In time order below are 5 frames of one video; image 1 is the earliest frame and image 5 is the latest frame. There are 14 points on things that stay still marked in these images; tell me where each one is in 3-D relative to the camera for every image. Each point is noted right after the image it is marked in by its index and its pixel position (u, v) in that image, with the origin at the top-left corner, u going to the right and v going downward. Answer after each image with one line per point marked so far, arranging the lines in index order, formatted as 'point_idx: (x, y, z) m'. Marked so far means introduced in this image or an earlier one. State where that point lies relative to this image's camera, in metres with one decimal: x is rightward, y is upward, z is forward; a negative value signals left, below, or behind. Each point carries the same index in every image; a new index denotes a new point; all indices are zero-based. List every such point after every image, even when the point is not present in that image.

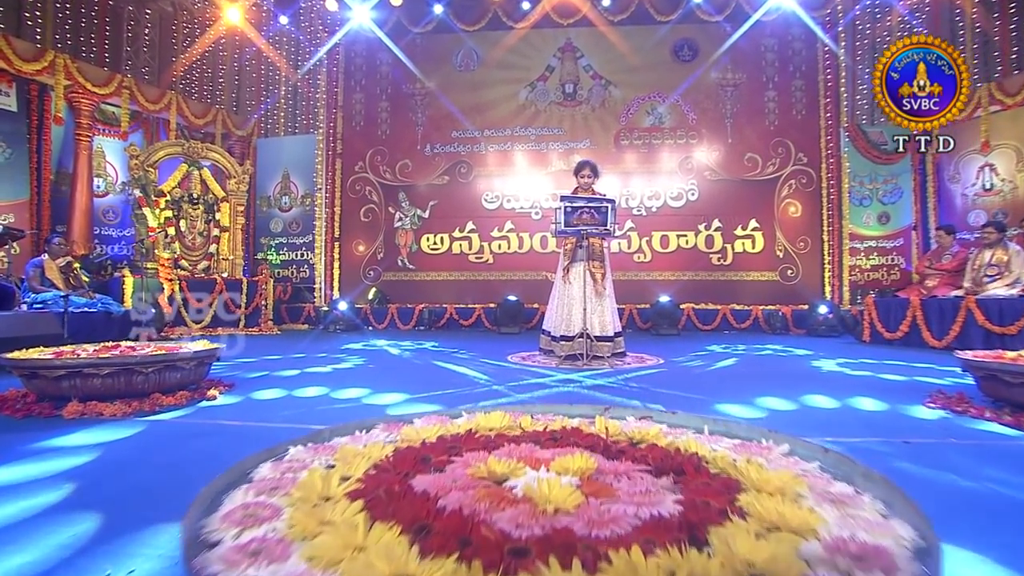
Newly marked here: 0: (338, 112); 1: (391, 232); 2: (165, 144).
0: (-2.4, +2.4, +10.6) m
1: (-1.7, +0.8, +10.5) m
2: (-4.1, +1.7, +9.3) m
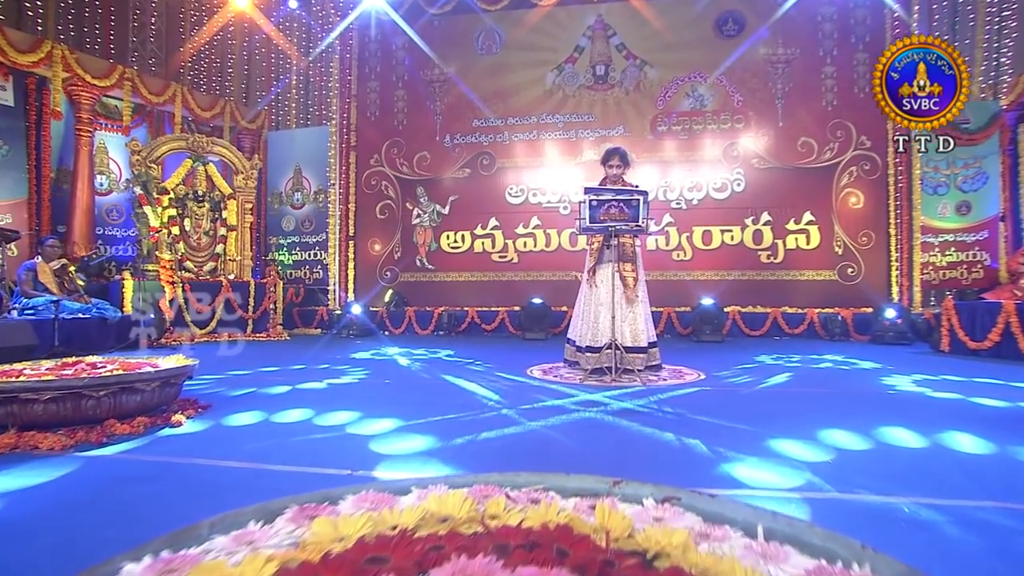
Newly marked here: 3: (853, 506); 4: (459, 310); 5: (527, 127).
0: (-2.1, +2.4, +9.9) m
1: (-1.3, +0.7, +9.7) m
2: (-3.8, +1.7, +8.7) m
3: (+1.3, -0.8, +2.9) m
4: (-0.6, -0.3, +9.3) m
5: (+0.2, +2.0, +9.5) m
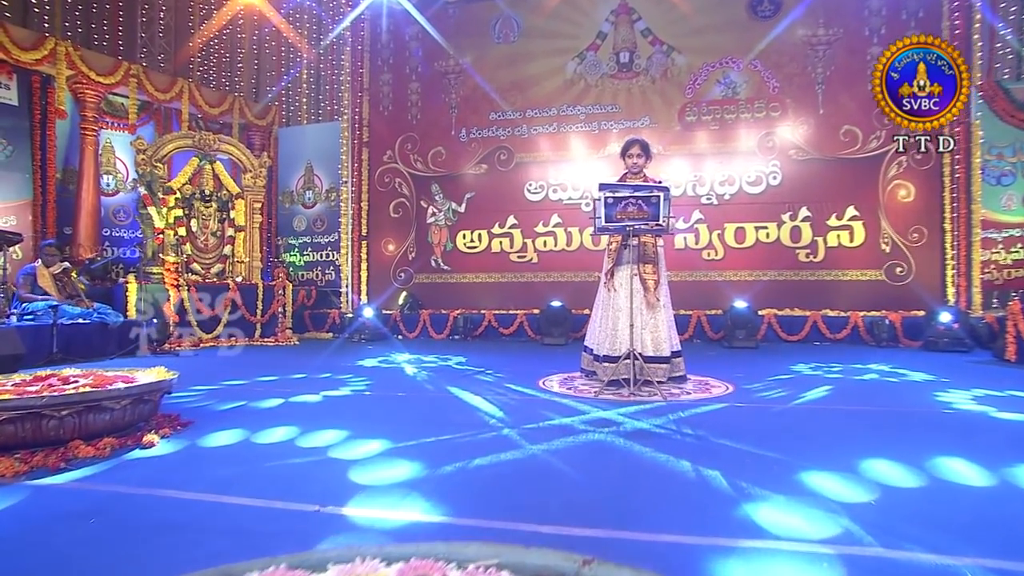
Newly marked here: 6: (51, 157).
0: (-1.8, +2.4, +9.5) m
1: (-1.1, +0.7, +9.3) m
2: (-3.6, +1.6, +8.4) m
3: (+1.2, -0.9, +2.4) m
4: (-0.4, -0.3, +8.8) m
5: (+0.4, +2.0, +8.9) m
6: (-4.8, +1.4, +8.0) m
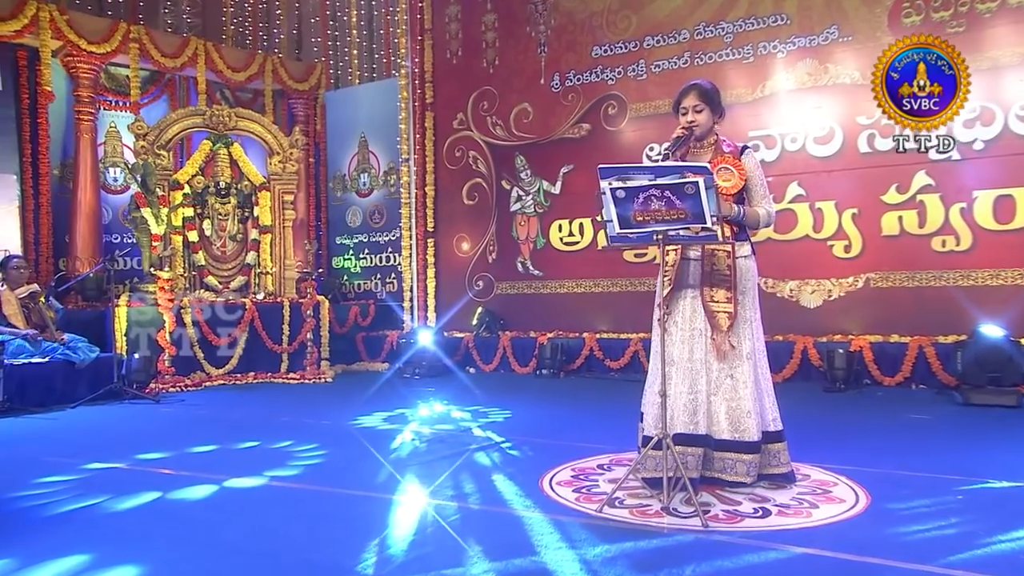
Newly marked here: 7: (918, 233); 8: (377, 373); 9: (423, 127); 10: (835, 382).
0: (-0.8, +2.3, +7.1) m
1: (-0.1, +0.6, +6.7) m
2: (-2.8, +1.5, +6.5) m
3: (+0.4, -1.1, -0.5) m
4: (+0.5, -0.4, +6.1) m
5: (+1.3, +1.9, +6.0) m
6: (-4.0, +1.2, +6.5) m
7: (+2.8, +0.4, +5.3) m
8: (-1.1, -0.7, +6.5) m
9: (-0.8, +1.5, +7.0) m
10: (+2.1, -0.6, +5.1) m
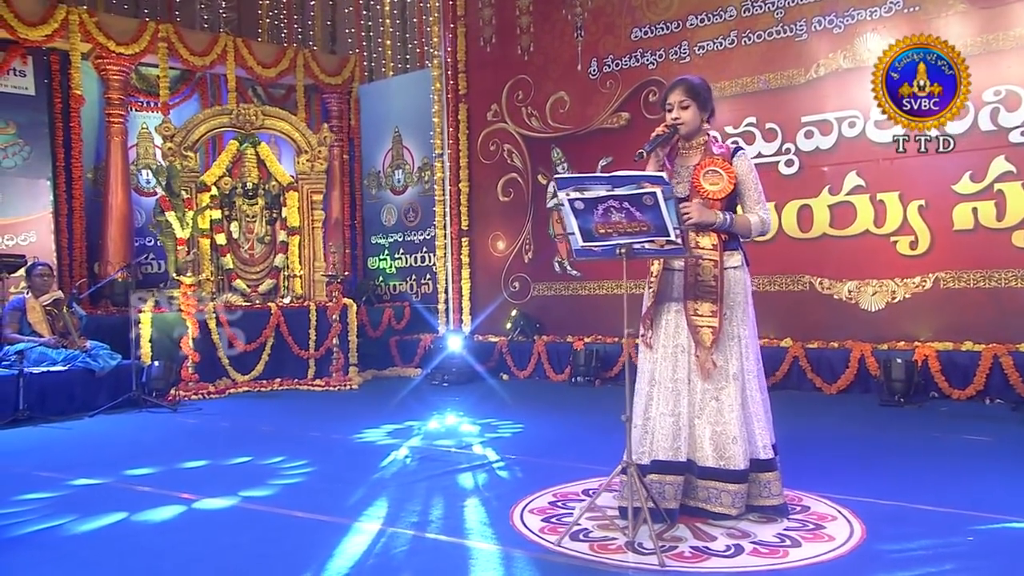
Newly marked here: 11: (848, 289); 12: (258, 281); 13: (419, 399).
0: (-0.5, +2.3, +6.7) m
1: (+0.2, +0.6, +6.4) m
2: (-2.5, +1.5, +6.4) m
3: (0.0, -1.2, -0.9) m
4: (+0.7, -0.4, +5.7) m
5: (+1.5, +1.9, +5.5) m
6: (-3.7, +1.1, +6.4) m
7: (+3.0, +0.4, +4.6) m
8: (-0.9, -0.7, +6.3) m
9: (-0.5, +1.5, +6.7) m
10: (+2.3, -0.6, +4.6) m
11: (+2.2, 0.0, +5.1) m
12: (-2.1, +0.1, +6.5) m
13: (-0.7, -0.8, +5.4) m
